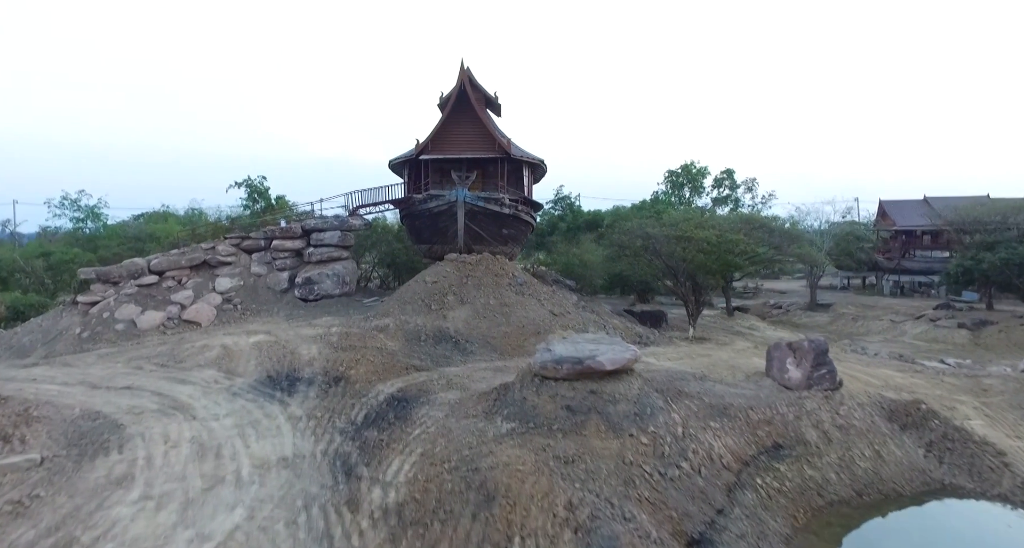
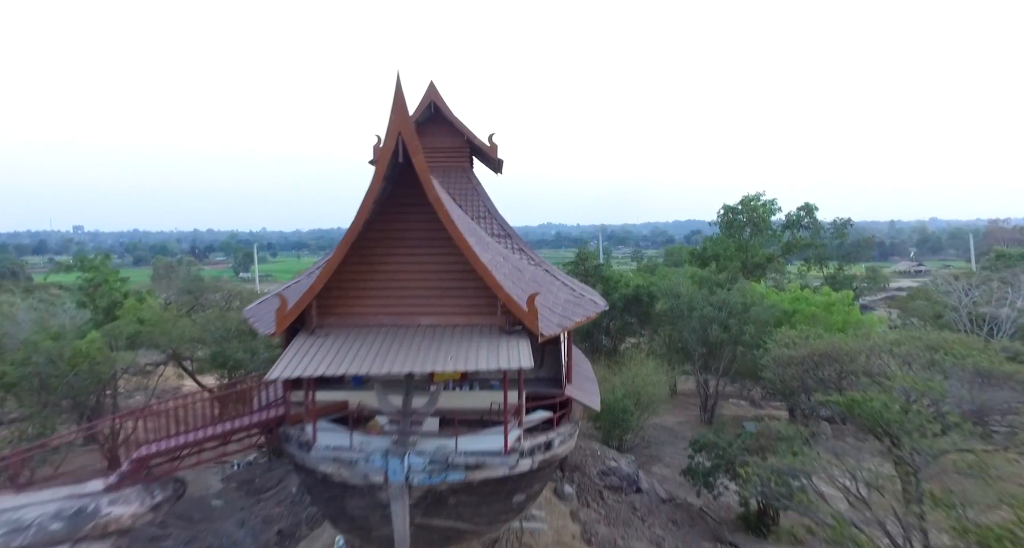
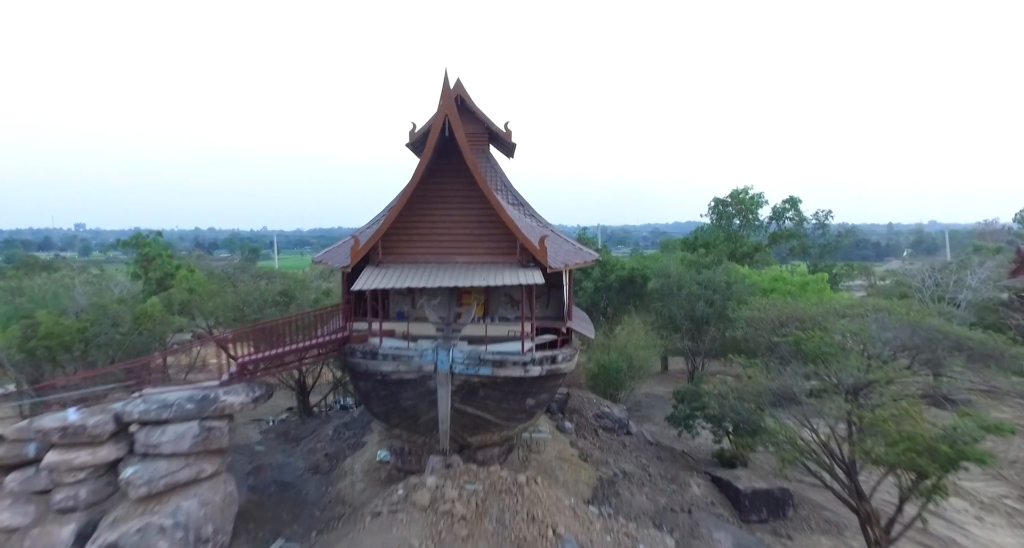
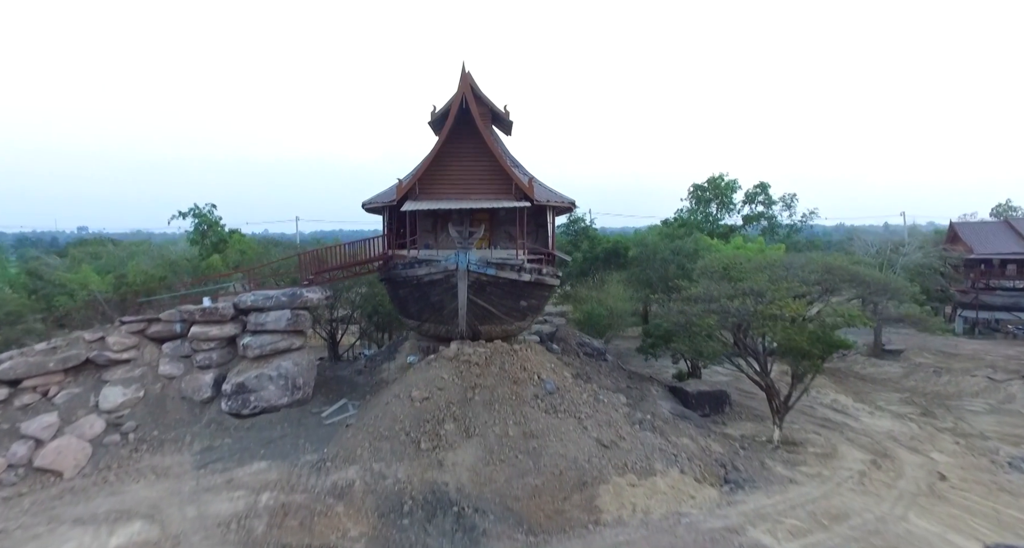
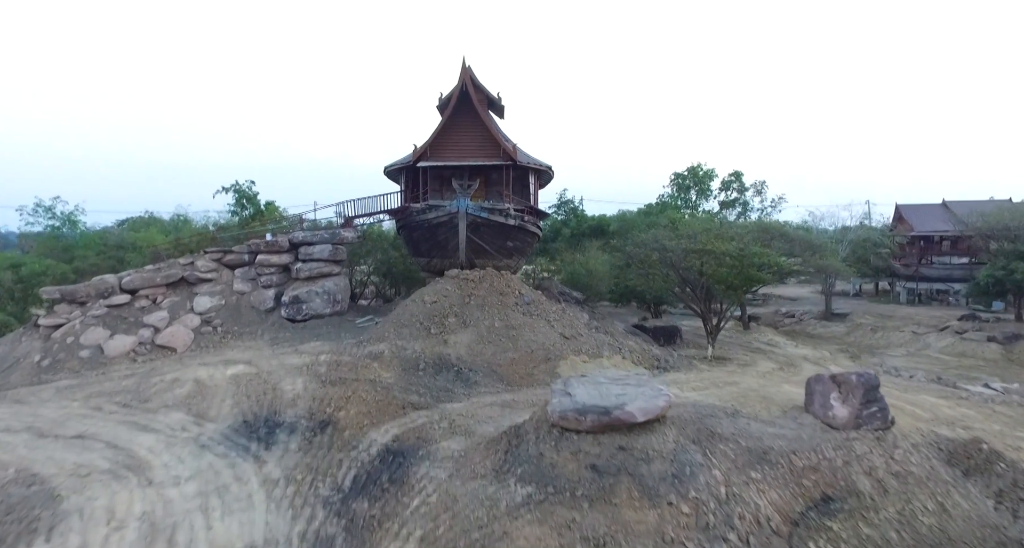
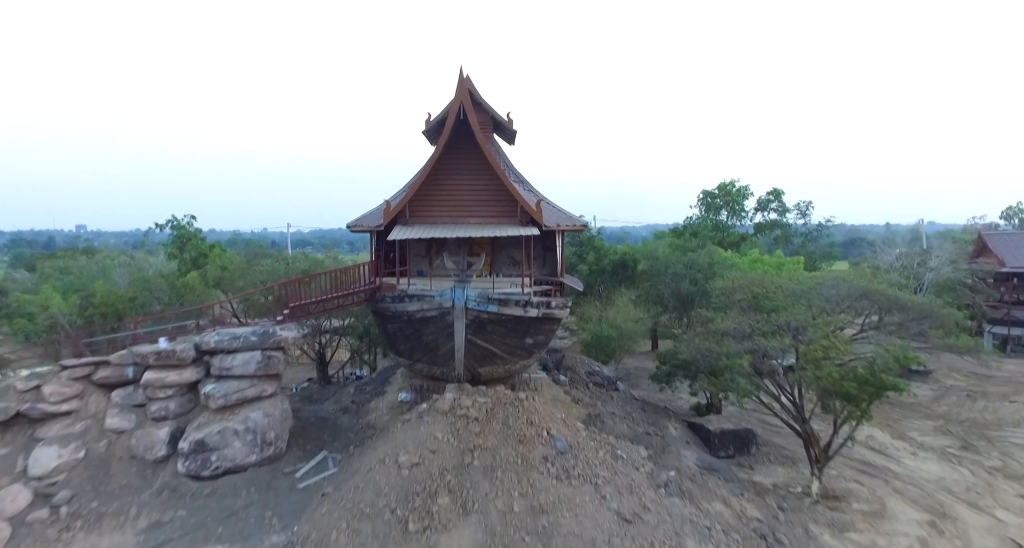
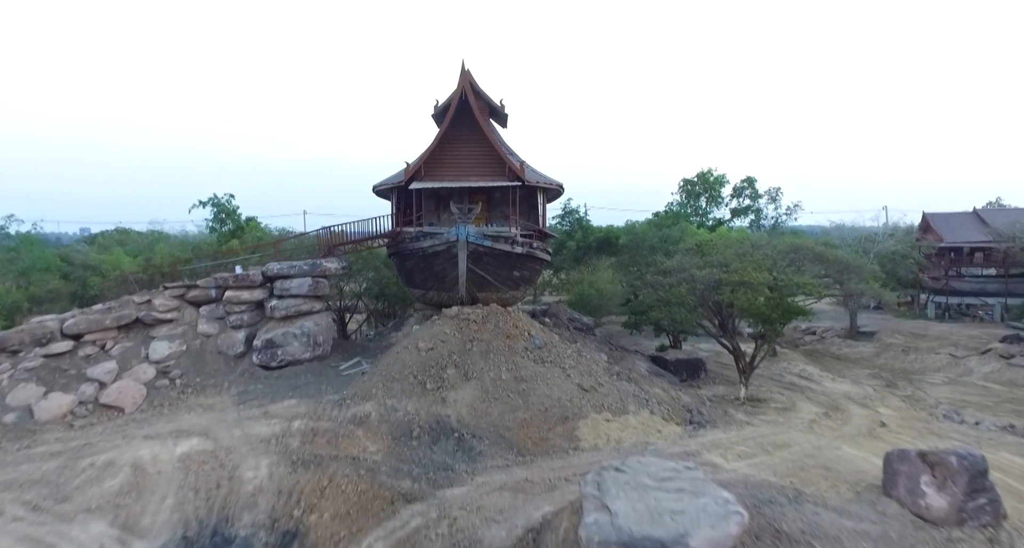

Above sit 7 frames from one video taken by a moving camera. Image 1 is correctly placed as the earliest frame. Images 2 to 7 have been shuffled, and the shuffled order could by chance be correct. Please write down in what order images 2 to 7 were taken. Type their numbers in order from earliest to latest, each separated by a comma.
5, 7, 4, 6, 3, 2
